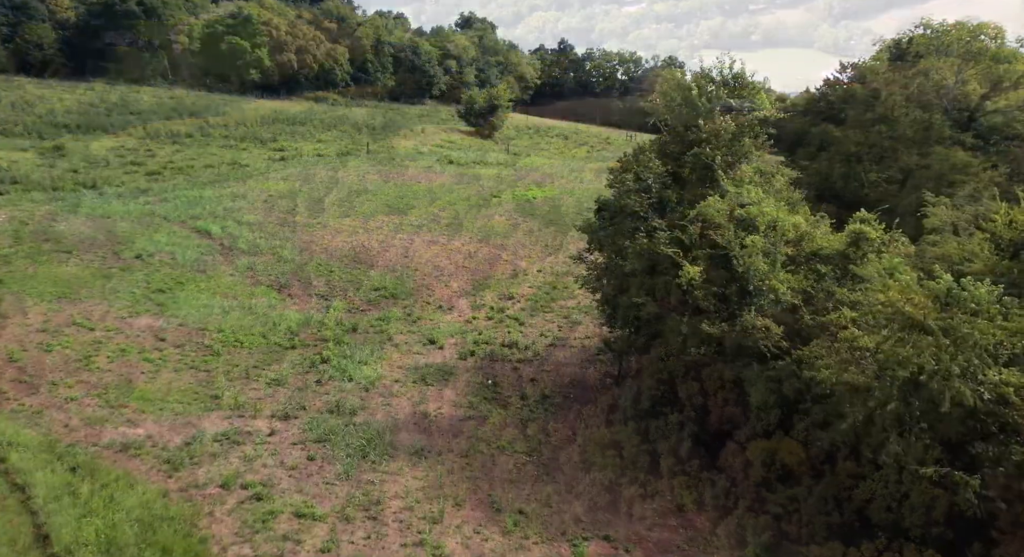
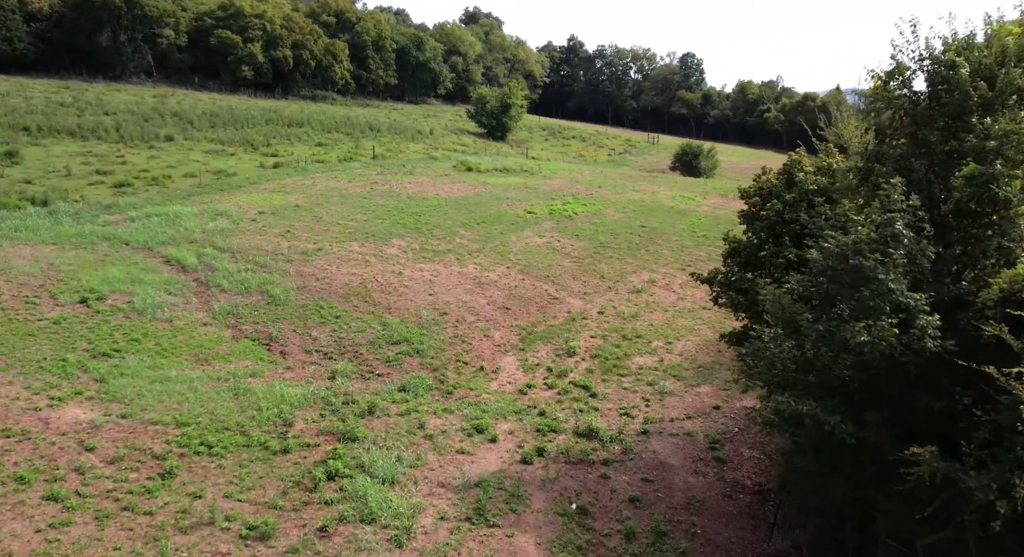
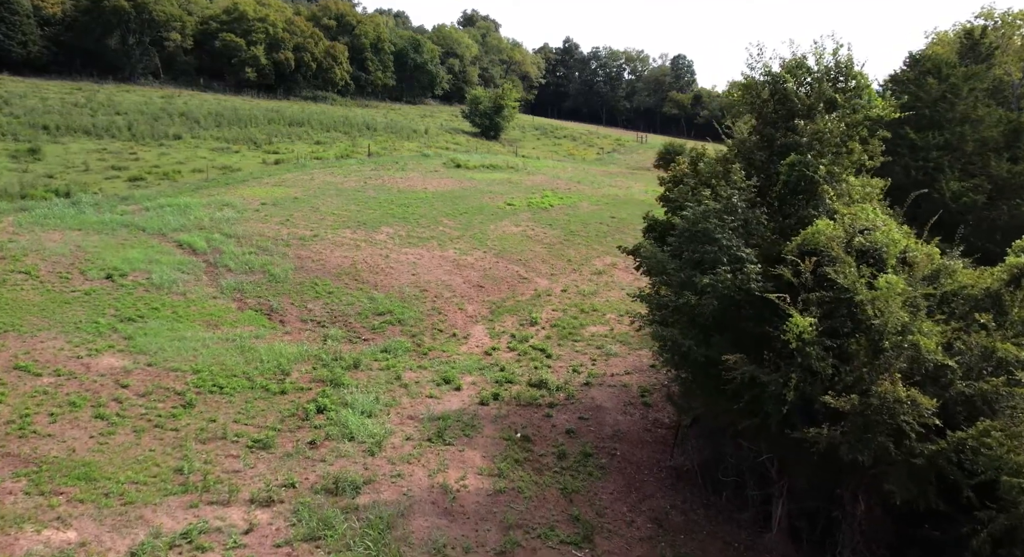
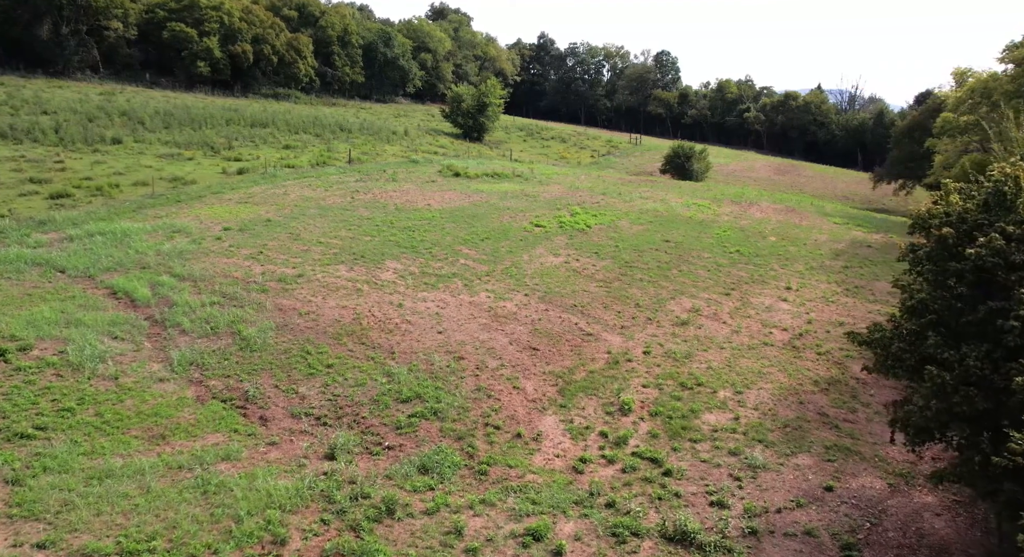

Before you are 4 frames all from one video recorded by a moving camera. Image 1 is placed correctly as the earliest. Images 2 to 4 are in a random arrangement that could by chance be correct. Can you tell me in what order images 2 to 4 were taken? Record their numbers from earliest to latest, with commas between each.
3, 2, 4
